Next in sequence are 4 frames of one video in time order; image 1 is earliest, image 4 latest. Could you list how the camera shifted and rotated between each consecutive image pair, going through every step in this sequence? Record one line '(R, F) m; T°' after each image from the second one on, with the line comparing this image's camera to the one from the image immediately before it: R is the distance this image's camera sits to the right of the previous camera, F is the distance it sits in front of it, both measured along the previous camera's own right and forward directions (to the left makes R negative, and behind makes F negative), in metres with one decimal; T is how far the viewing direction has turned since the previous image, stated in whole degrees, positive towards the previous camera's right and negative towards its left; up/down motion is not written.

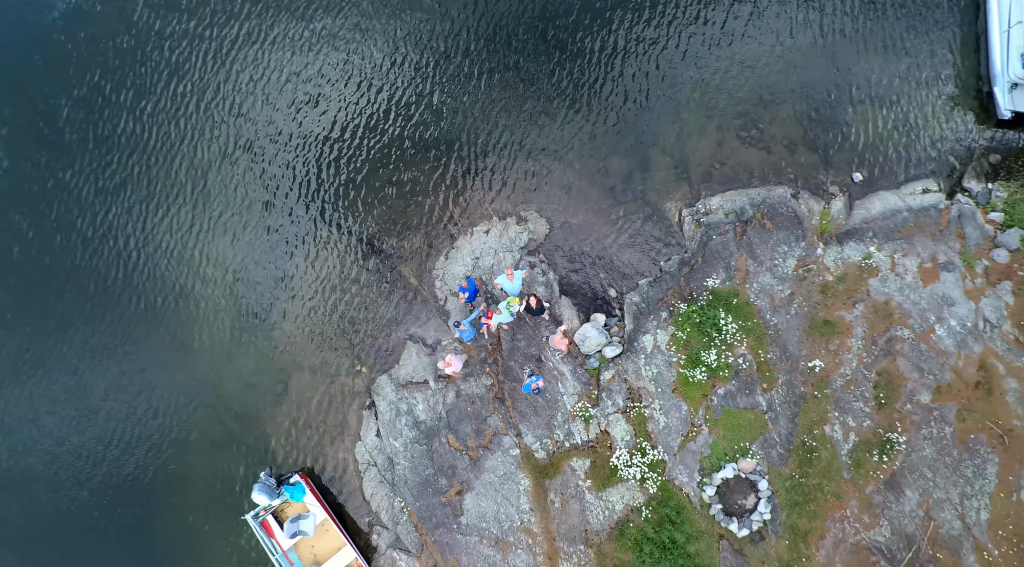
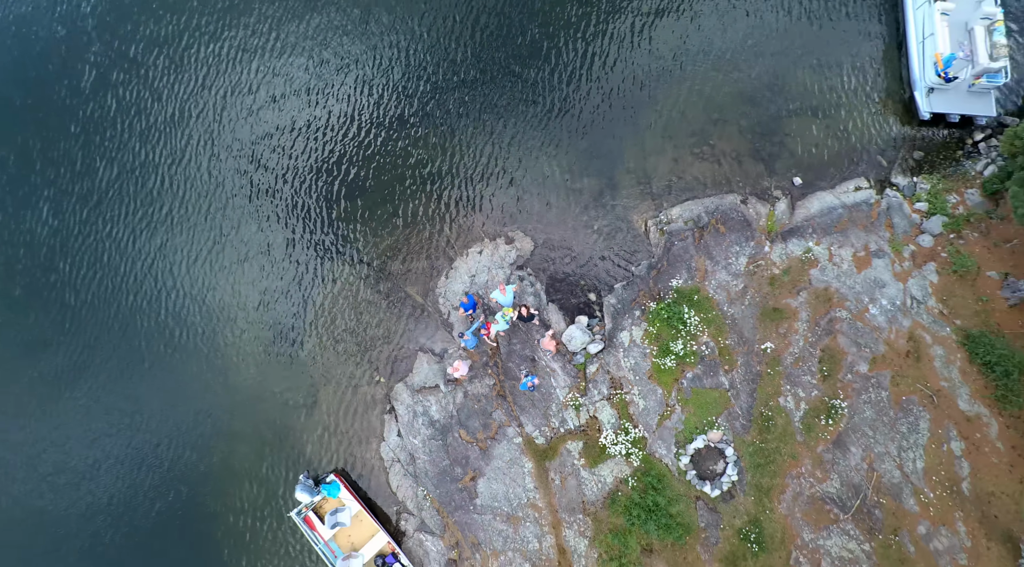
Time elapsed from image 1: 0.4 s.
(+0.4, -3.3) m; 0°
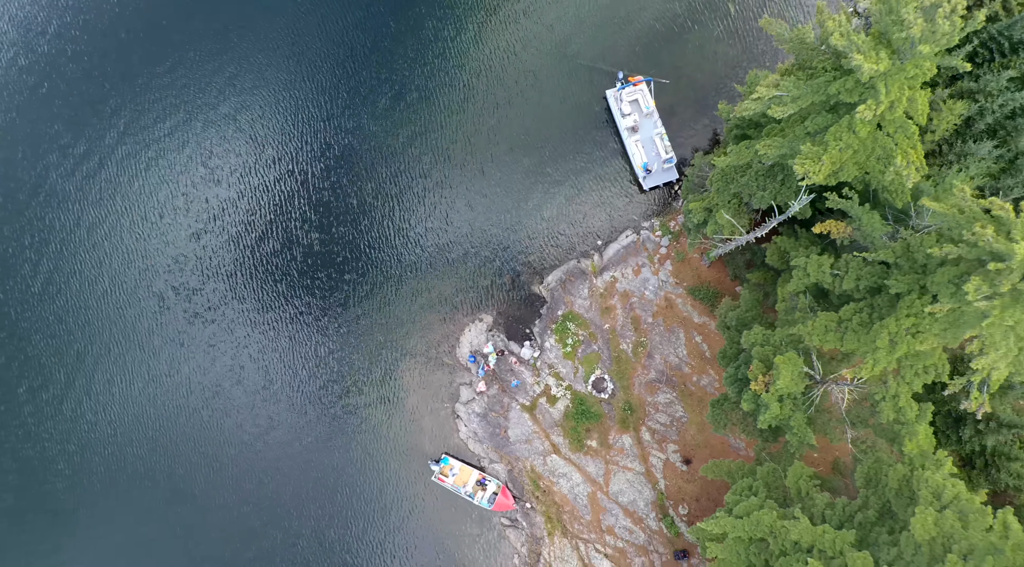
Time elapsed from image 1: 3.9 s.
(+1.9, -27.2) m; +1°
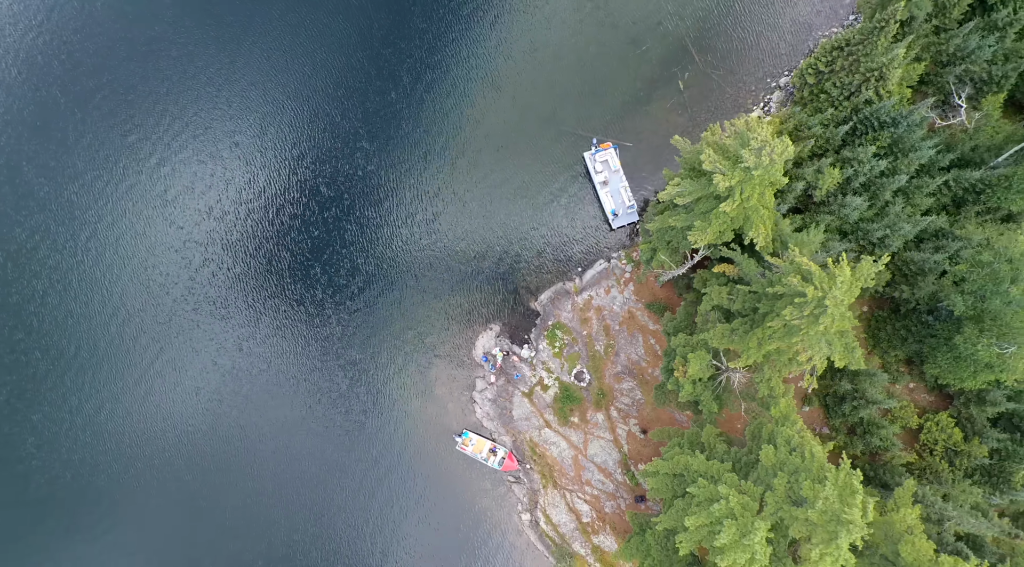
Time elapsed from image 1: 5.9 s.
(-0.1, -17.7) m; 0°
